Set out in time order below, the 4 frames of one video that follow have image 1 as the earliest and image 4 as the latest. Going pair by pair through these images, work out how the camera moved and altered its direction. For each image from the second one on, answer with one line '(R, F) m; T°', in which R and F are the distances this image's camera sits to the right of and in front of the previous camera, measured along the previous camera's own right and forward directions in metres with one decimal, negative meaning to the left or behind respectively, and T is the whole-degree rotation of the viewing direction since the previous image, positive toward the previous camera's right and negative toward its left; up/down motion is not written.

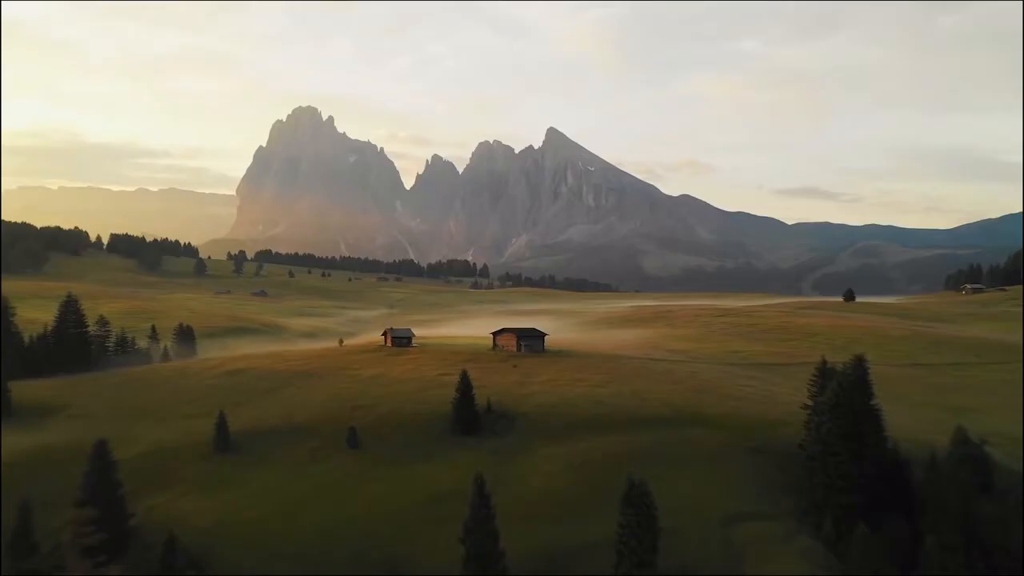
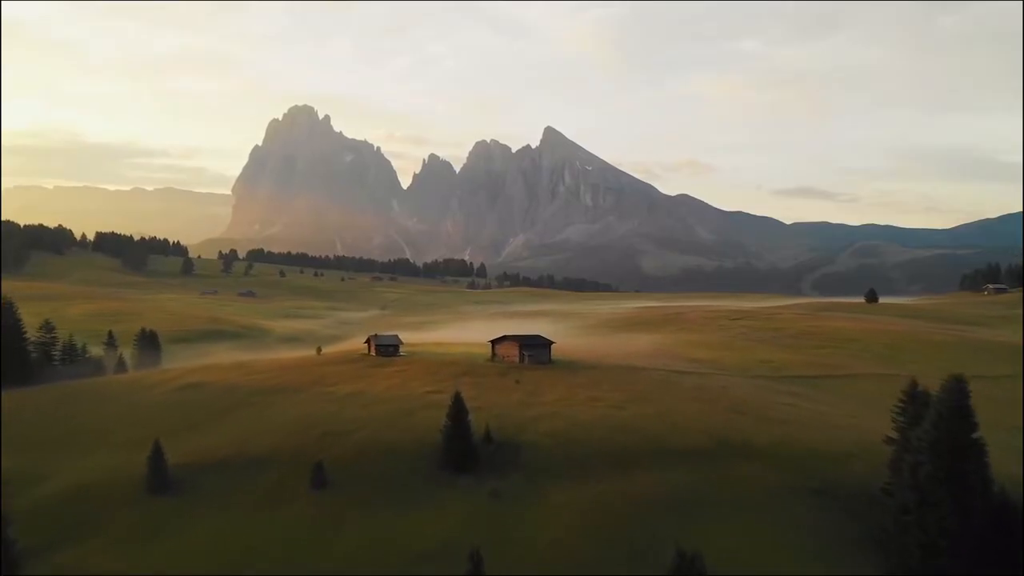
(-0.2, +5.7) m; 0°
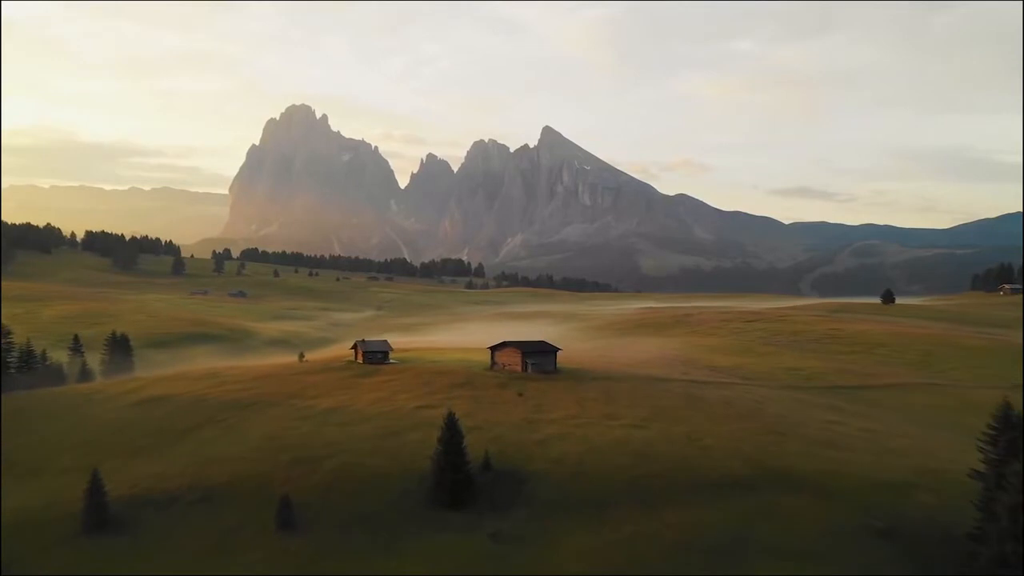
(-0.2, +3.7) m; 0°
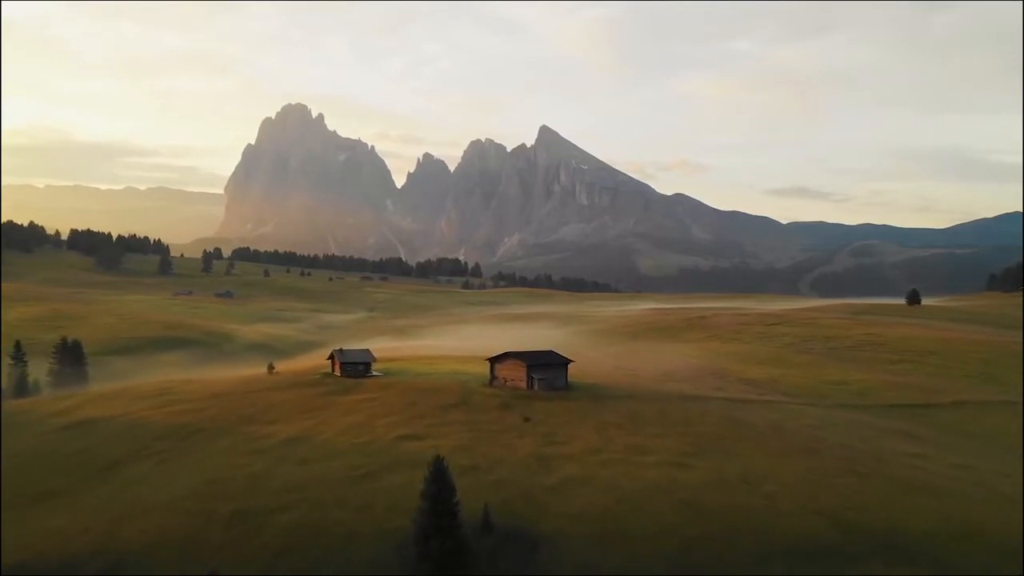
(-0.3, +5.1) m; 0°
